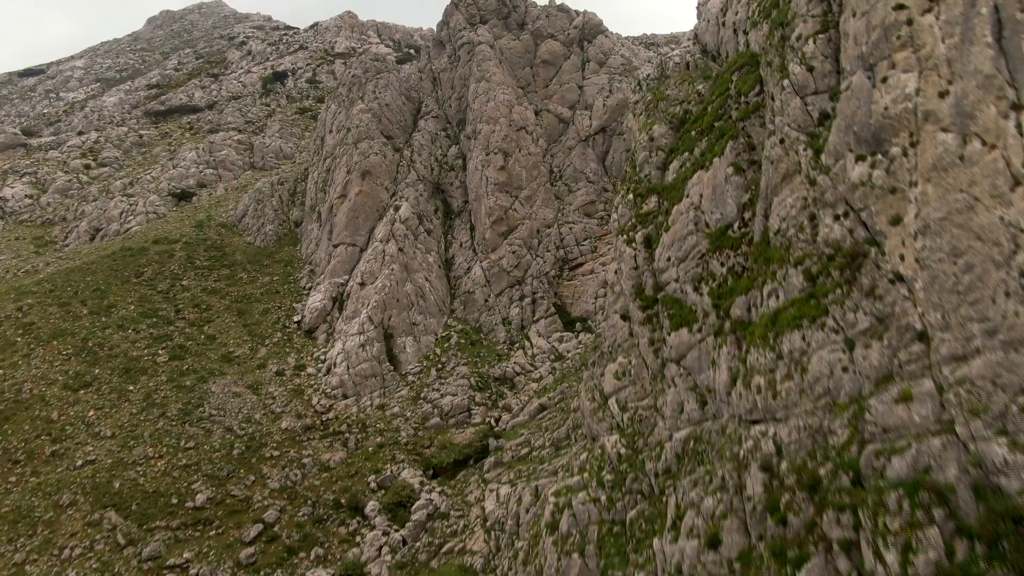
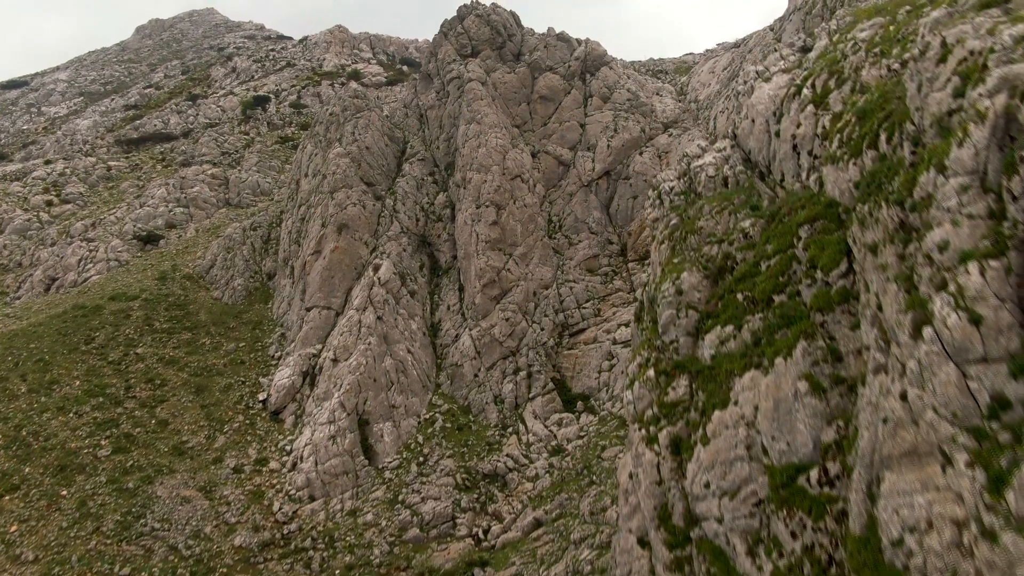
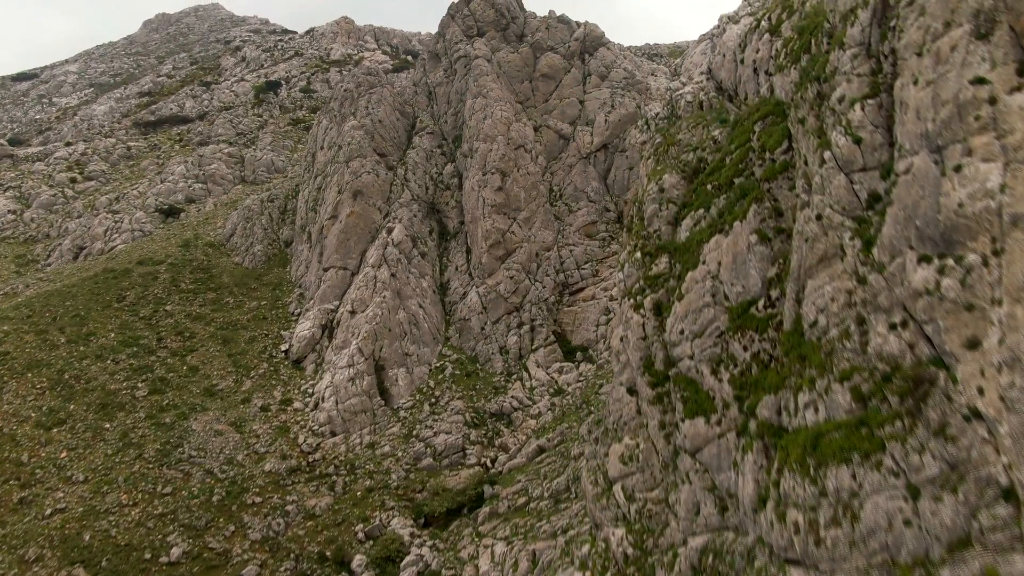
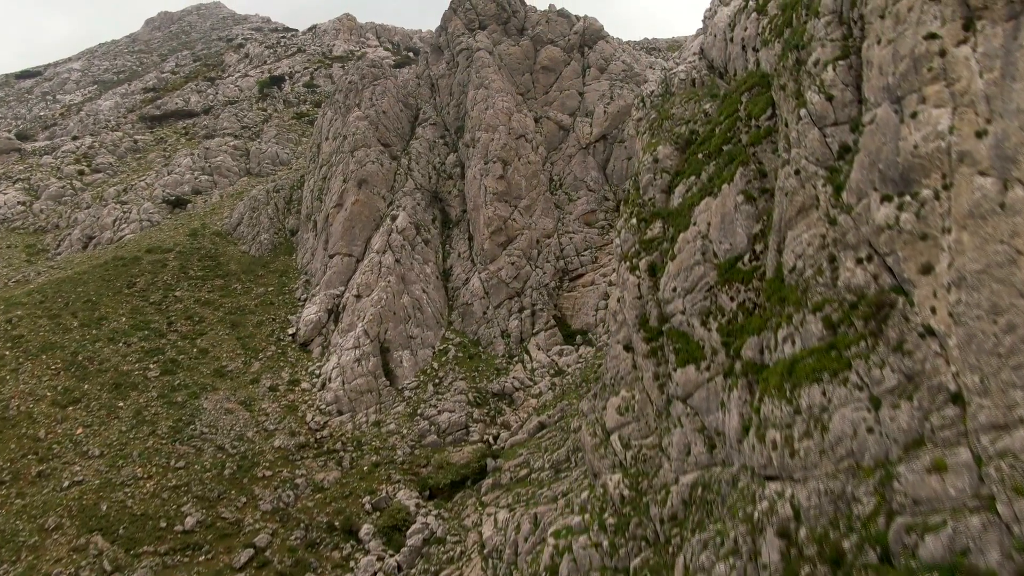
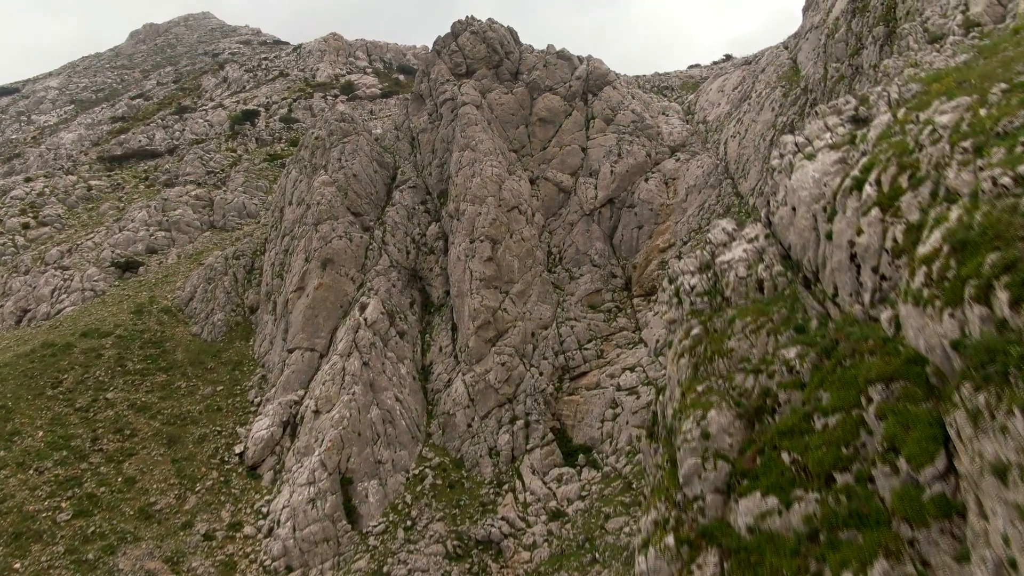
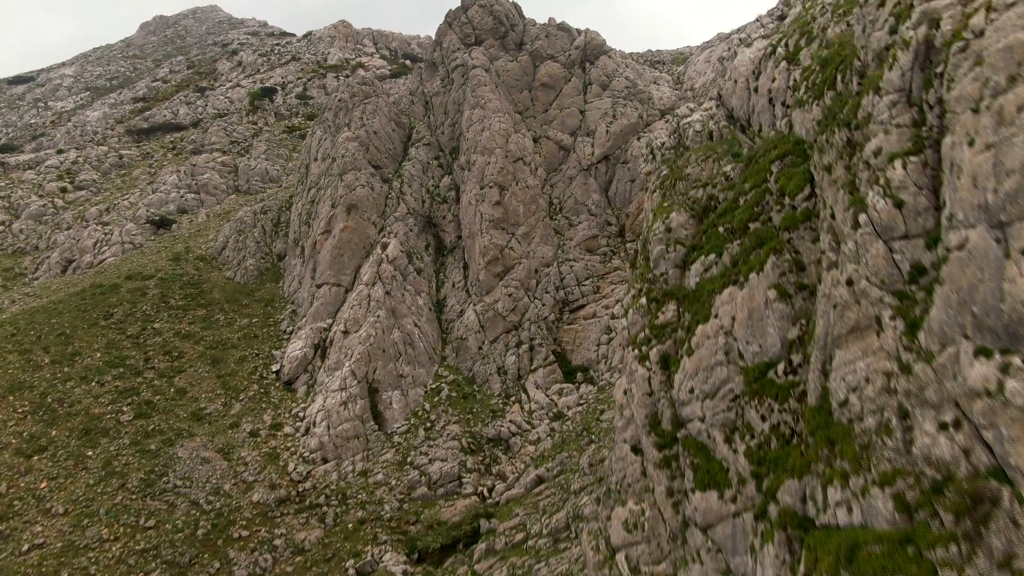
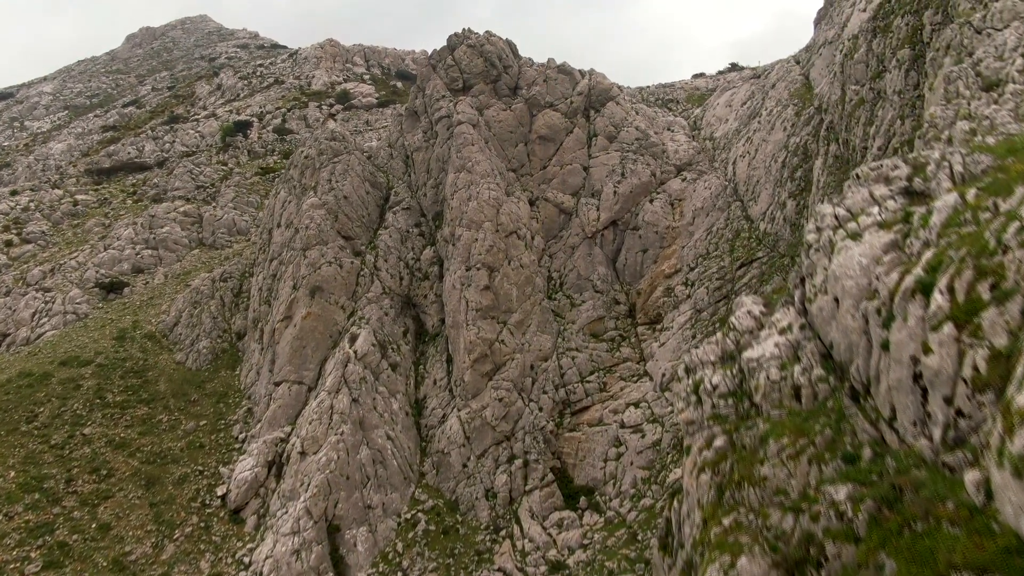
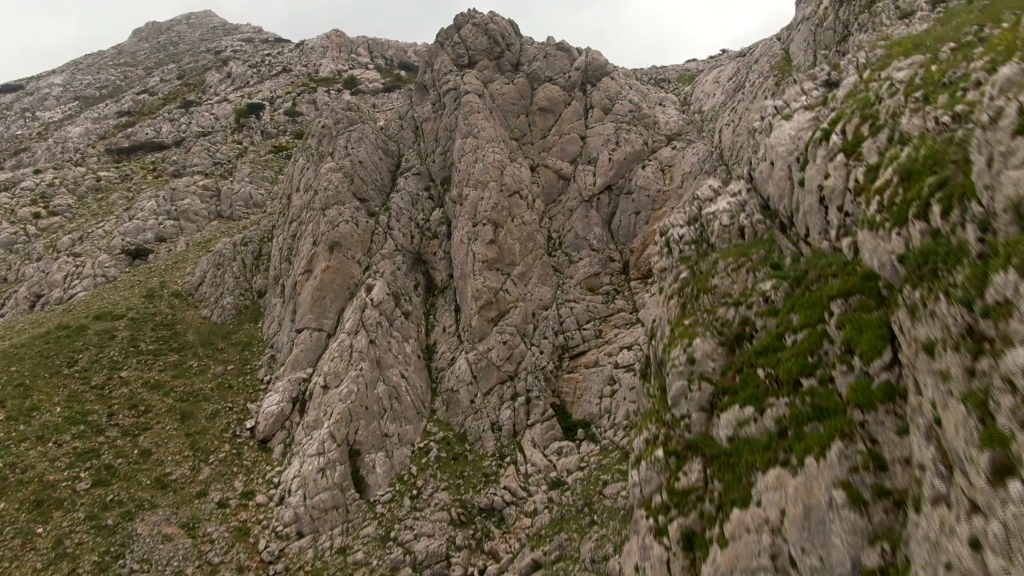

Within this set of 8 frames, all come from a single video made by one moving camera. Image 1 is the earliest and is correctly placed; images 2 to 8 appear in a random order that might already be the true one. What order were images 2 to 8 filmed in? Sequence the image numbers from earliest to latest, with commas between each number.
4, 3, 6, 2, 8, 5, 7
